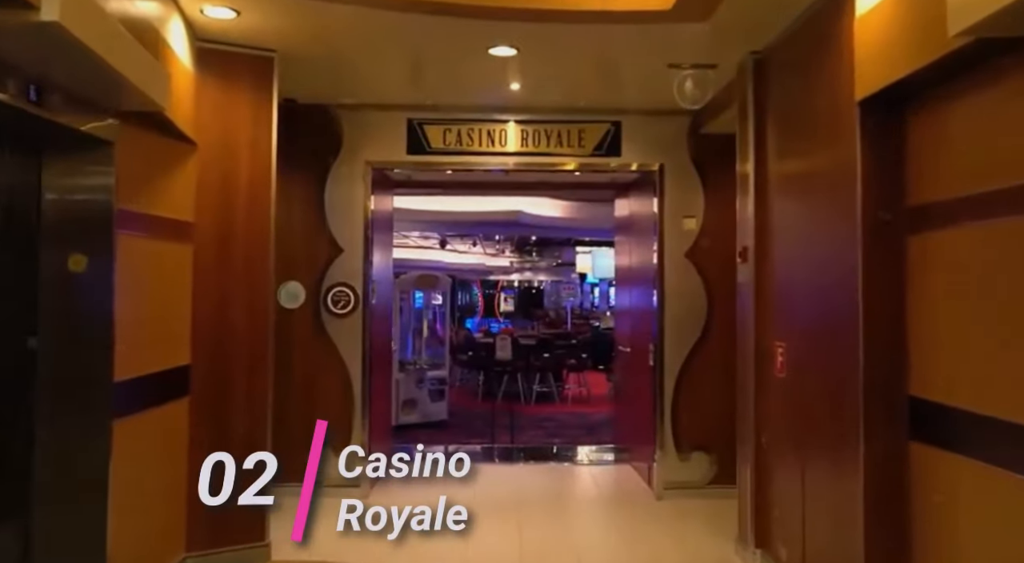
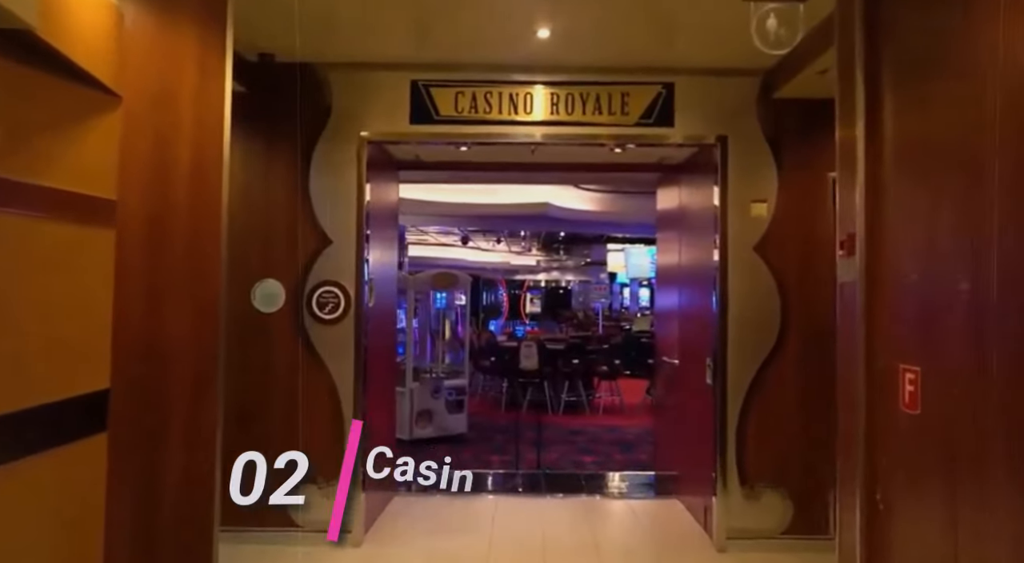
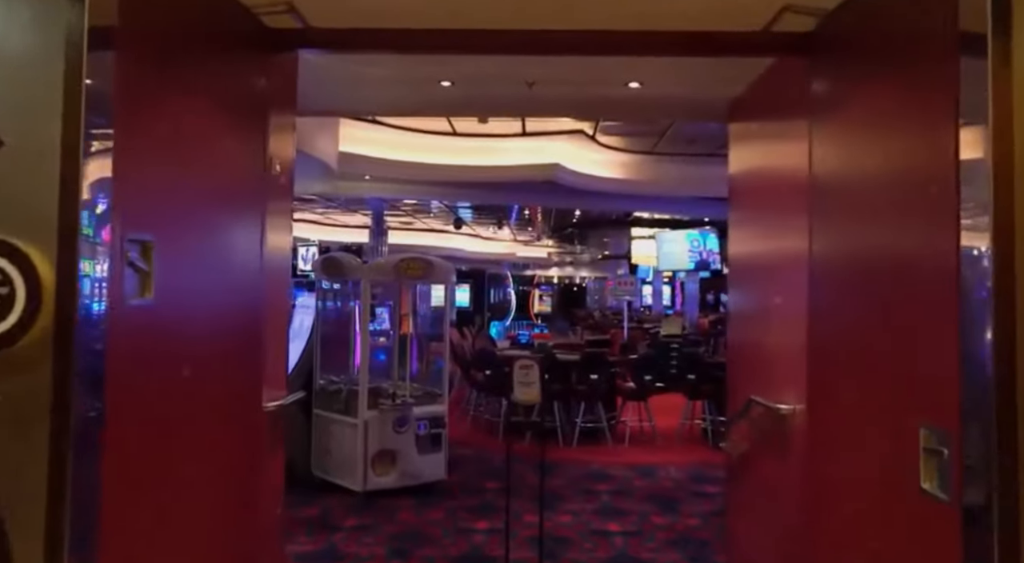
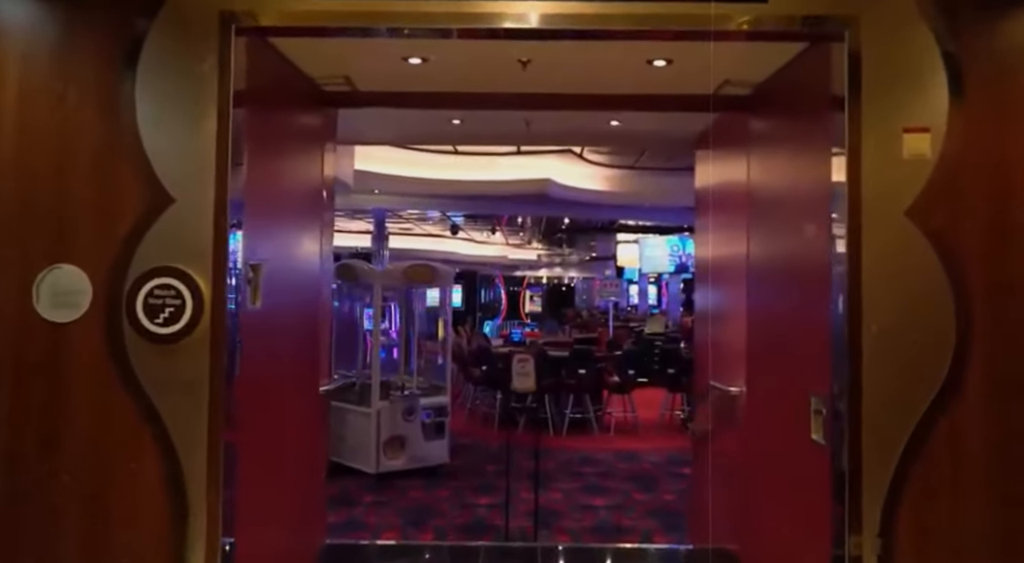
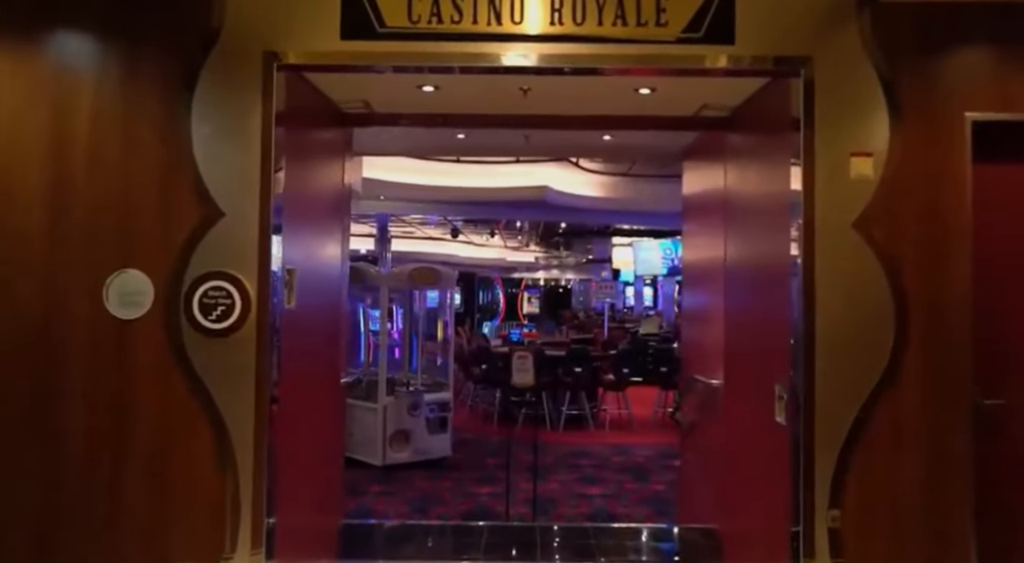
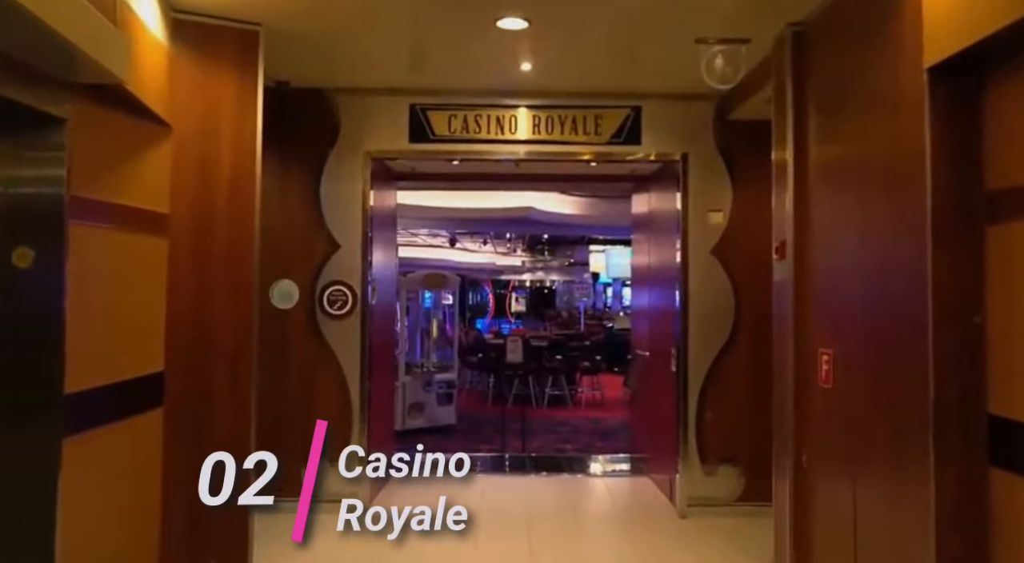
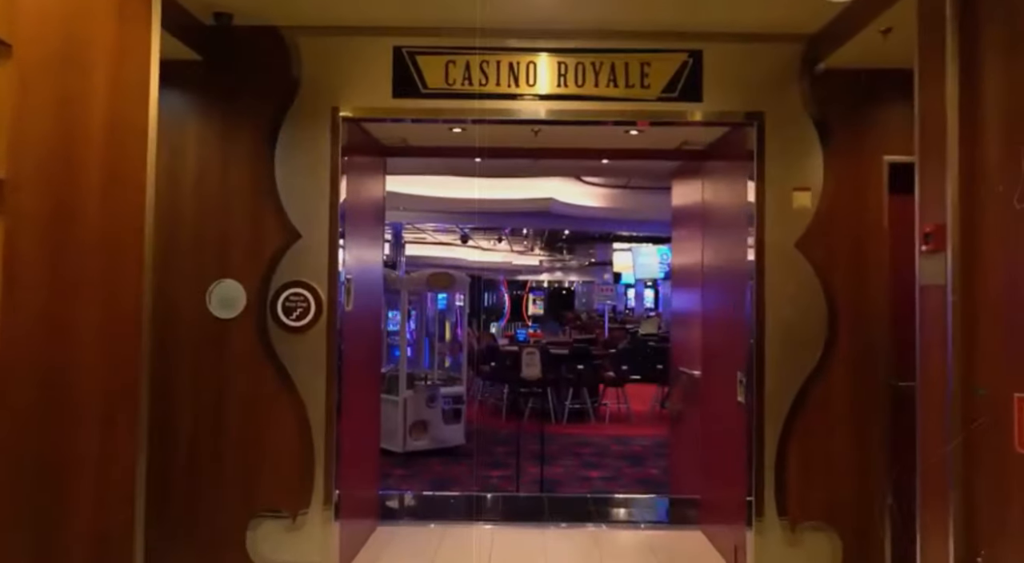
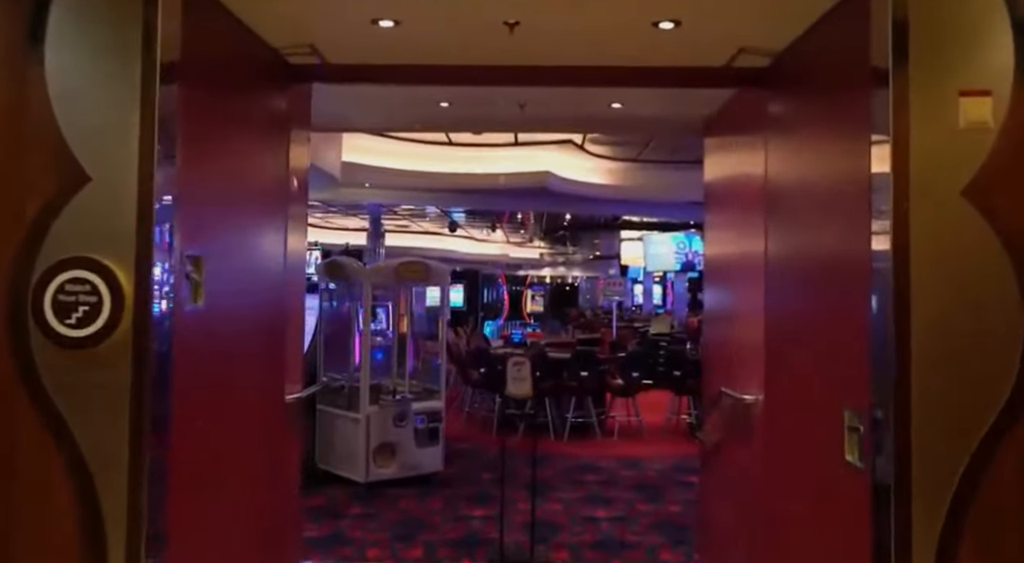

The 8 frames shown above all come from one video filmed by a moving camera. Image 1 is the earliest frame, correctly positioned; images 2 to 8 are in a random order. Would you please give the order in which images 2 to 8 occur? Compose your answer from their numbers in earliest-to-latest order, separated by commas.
6, 2, 7, 5, 4, 8, 3
